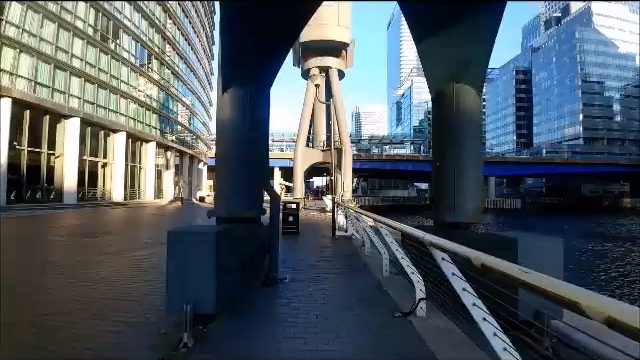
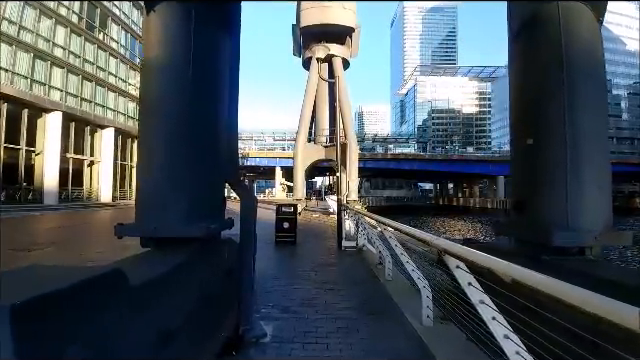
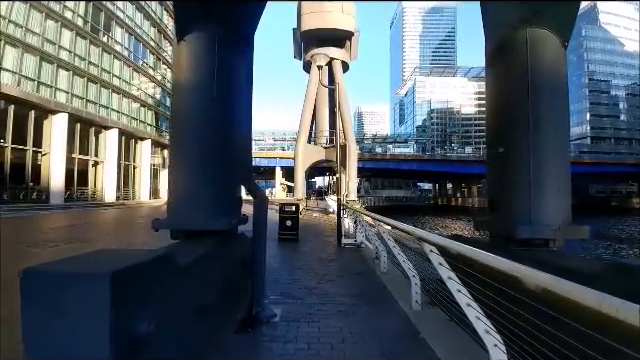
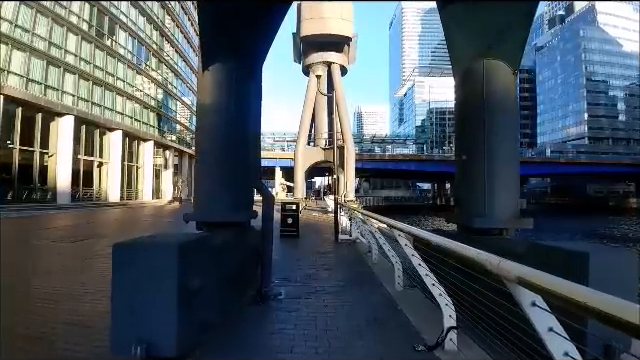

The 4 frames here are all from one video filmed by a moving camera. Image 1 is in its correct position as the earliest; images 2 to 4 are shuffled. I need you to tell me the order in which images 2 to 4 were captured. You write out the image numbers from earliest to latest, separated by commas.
4, 3, 2
